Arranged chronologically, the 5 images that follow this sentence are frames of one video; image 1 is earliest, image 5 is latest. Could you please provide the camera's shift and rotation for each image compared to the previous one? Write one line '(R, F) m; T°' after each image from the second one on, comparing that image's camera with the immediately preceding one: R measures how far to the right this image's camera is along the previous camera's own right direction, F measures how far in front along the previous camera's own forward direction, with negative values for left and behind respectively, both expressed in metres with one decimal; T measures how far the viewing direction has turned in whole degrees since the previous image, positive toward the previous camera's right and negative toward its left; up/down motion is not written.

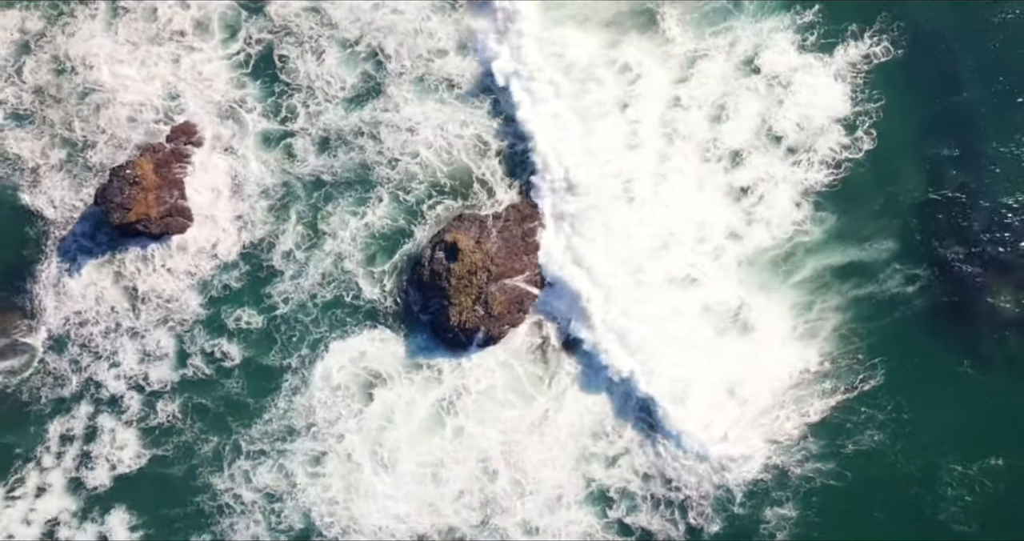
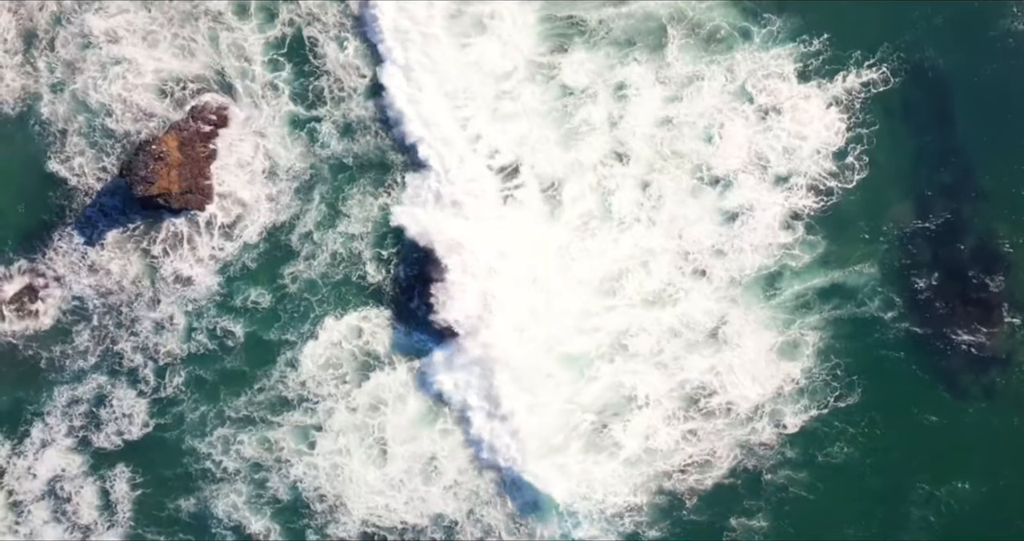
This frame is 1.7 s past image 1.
(+0.4, -1.3) m; -1°
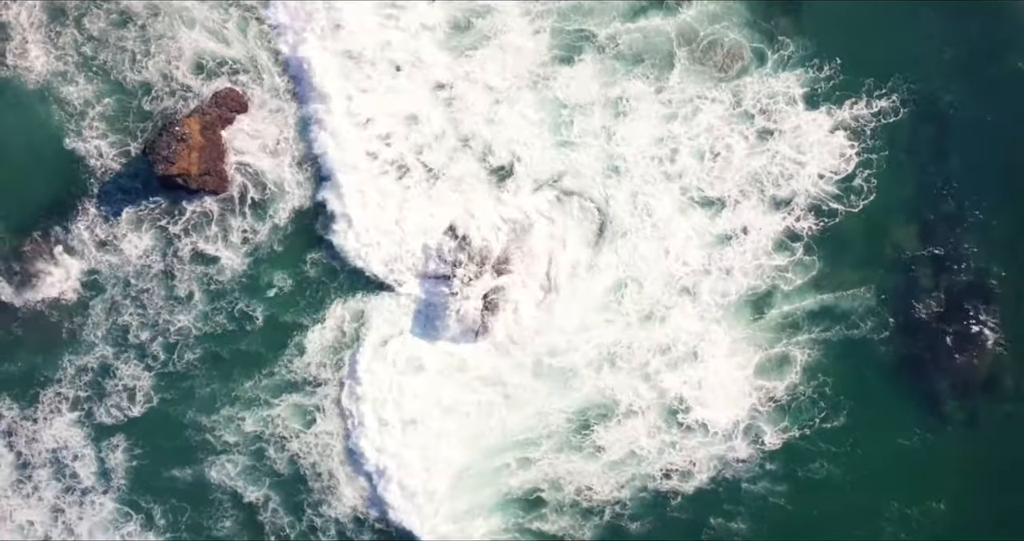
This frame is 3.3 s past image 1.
(+0.5, -0.9) m; -1°
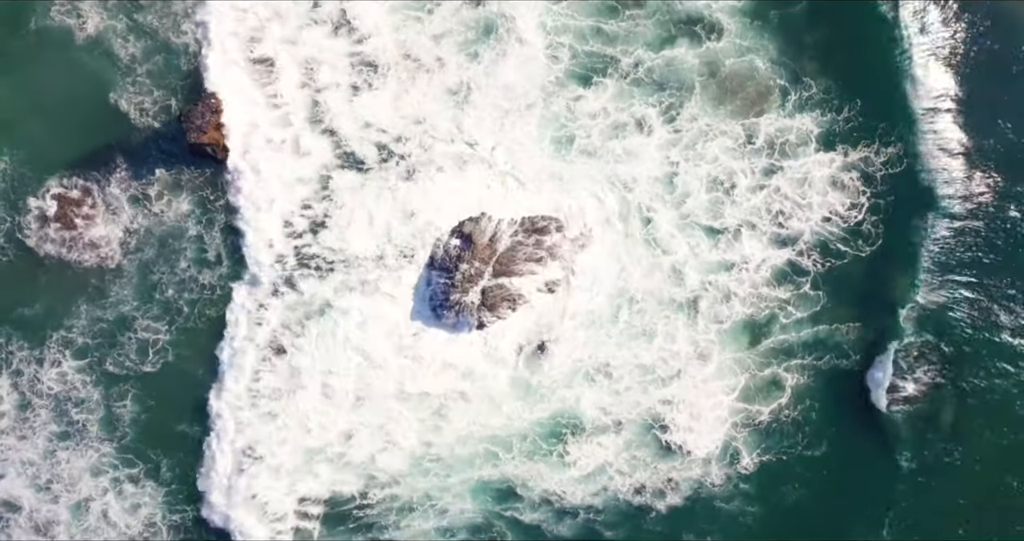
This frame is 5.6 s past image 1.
(+0.5, -1.1) m; -1°
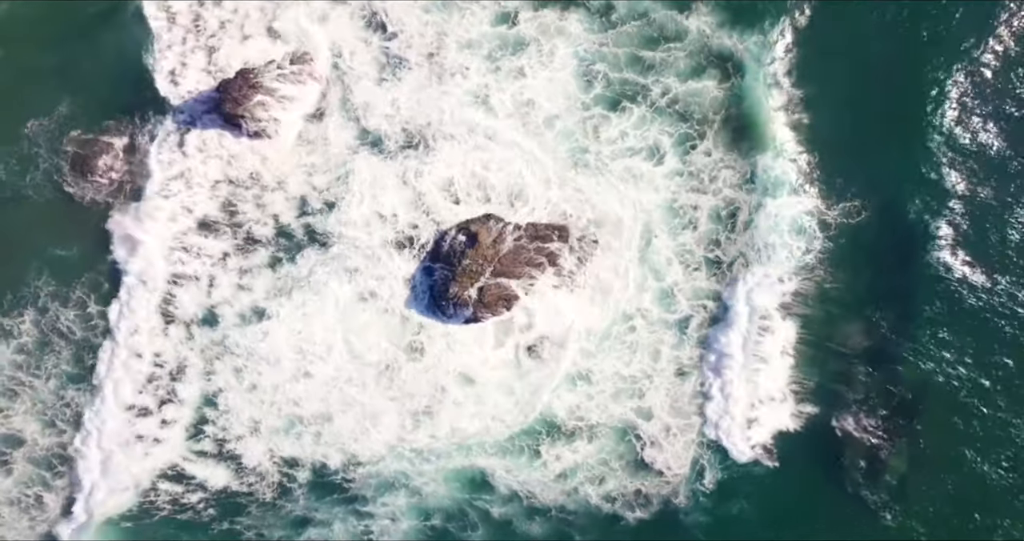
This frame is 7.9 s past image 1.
(+0.5, -1.4) m; -1°
